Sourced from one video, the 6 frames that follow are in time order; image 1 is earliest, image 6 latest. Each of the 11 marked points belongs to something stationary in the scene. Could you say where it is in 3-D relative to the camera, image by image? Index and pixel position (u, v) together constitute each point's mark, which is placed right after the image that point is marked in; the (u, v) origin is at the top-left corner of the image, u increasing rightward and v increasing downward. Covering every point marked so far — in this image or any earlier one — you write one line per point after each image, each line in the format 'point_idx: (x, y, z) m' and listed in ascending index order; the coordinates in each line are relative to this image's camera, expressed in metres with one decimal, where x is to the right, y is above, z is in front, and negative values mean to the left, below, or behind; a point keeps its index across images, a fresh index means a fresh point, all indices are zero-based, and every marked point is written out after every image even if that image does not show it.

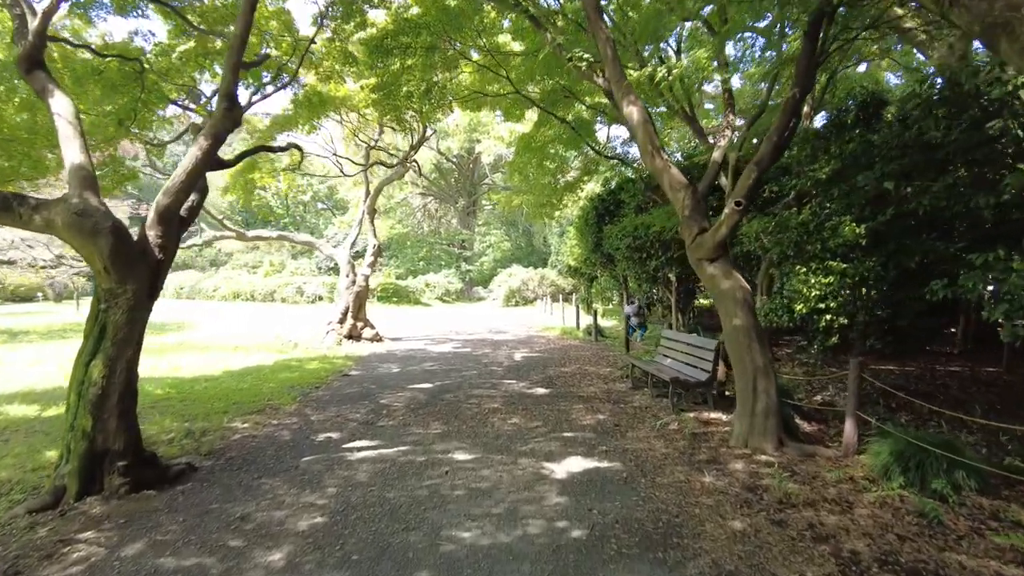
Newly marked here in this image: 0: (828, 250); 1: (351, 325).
0: (+3.4, +0.4, +6.6) m
1: (-3.4, -0.8, +13.1) m
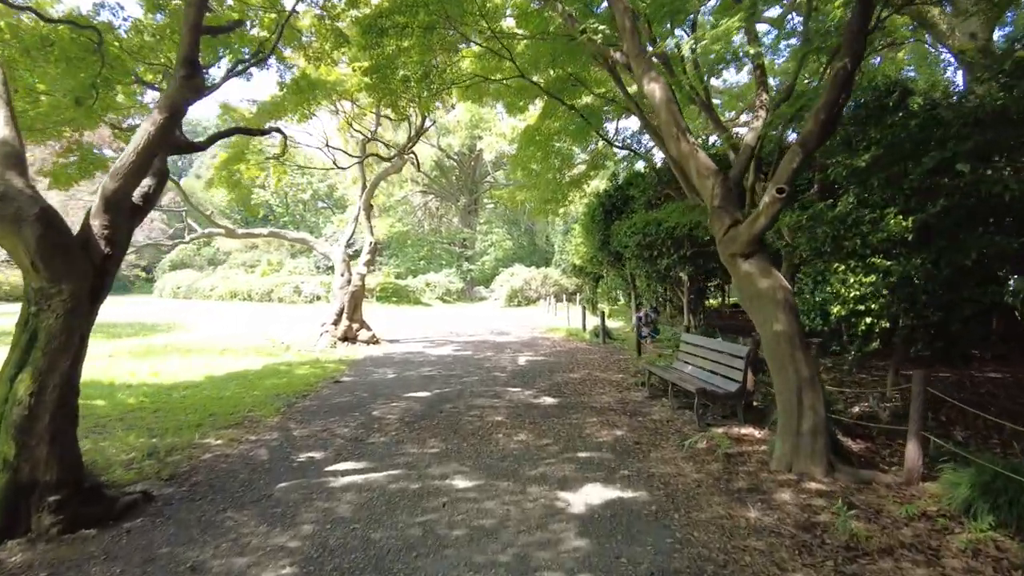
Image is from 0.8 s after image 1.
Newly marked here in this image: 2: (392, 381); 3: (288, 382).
0: (+3.4, +0.4, +5.9) m
1: (-3.4, -0.8, +12.5) m
2: (-1.7, -1.3, +8.5) m
3: (-3.1, -1.3, +8.5) m
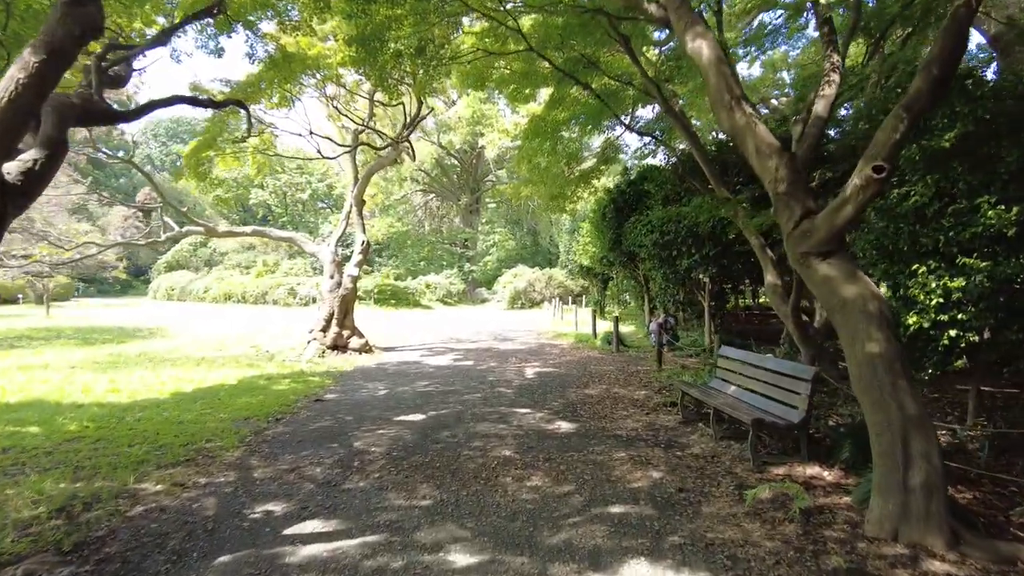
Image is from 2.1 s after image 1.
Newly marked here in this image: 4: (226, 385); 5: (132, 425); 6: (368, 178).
0: (+3.5, +0.4, +4.8) m
1: (-3.3, -0.8, +11.4) m
2: (-1.6, -1.4, +7.4) m
3: (-3.0, -1.4, +7.4) m
4: (-3.9, -1.3, +8.4) m
5: (-3.8, -1.4, +6.1) m
6: (-2.8, +2.1, +11.7) m
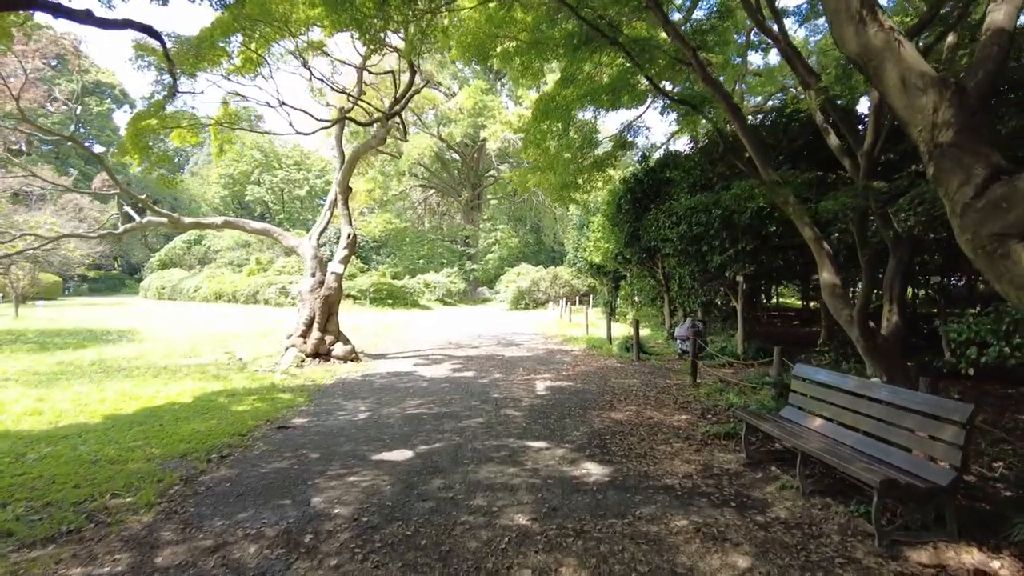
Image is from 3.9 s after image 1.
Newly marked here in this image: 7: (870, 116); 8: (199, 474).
0: (+3.6, +0.3, +3.4) m
1: (-3.2, -0.8, +10.0) m
2: (-1.5, -1.4, +6.0) m
3: (-2.9, -1.3, +6.0) m
4: (-3.8, -1.3, +7.0) m
5: (-3.7, -1.4, +4.7) m
6: (-2.6, +2.1, +10.3) m
7: (+3.6, +1.7, +6.2) m
8: (-2.3, -1.4, +4.6) m
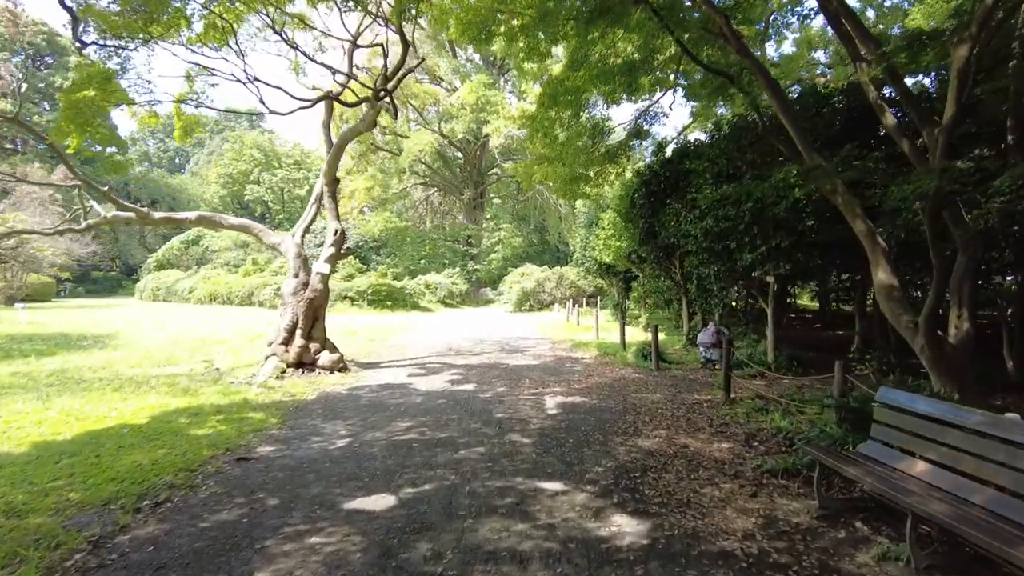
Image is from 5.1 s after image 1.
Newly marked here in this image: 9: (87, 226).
0: (+3.7, +0.3, +2.3) m
1: (-3.1, -0.9, +9.0) m
2: (-1.4, -1.4, +5.0) m
3: (-2.9, -1.4, +5.0) m
4: (-3.7, -1.3, +5.9) m
5: (-3.6, -1.4, +3.7) m
6: (-2.6, +2.1, +9.3) m
7: (+3.7, +1.7, +5.1) m
8: (-2.3, -1.4, +3.5) m
9: (-6.9, +1.0, +9.8) m
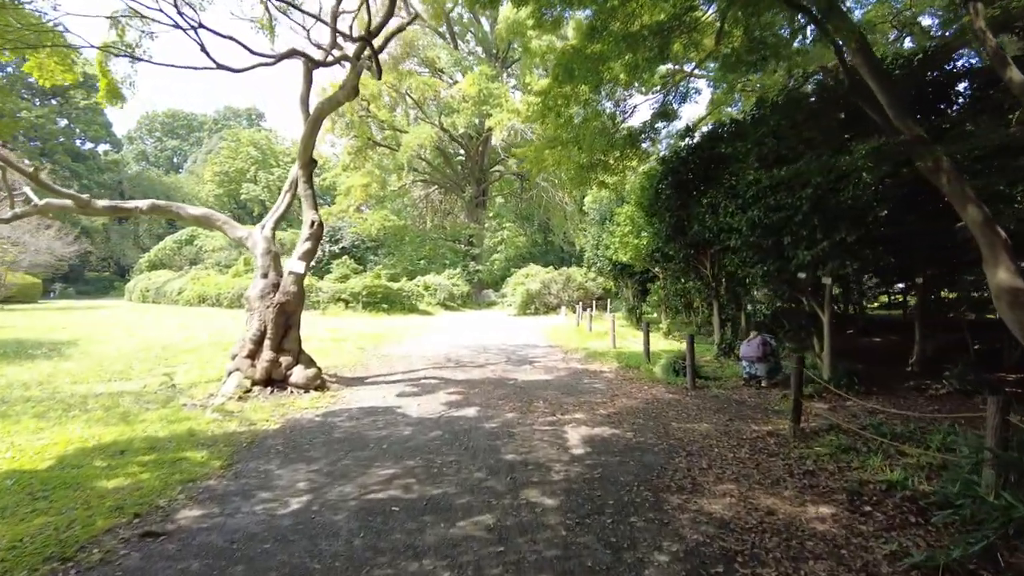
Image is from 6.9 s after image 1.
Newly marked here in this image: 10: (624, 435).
0: (+3.8, +0.3, +0.8) m
1: (-3.0, -0.9, +7.5) m
2: (-1.3, -1.4, +3.5) m
3: (-2.7, -1.4, +3.5) m
4: (-3.6, -1.4, +4.5) m
5: (-3.5, -1.4, +2.2) m
6: (-2.4, +2.1, +7.8) m
7: (+3.8, +1.7, +3.6) m
8: (-2.1, -1.4, +2.1) m
9: (-6.7, +1.0, +8.4) m
10: (+1.0, -1.4, +5.7) m
